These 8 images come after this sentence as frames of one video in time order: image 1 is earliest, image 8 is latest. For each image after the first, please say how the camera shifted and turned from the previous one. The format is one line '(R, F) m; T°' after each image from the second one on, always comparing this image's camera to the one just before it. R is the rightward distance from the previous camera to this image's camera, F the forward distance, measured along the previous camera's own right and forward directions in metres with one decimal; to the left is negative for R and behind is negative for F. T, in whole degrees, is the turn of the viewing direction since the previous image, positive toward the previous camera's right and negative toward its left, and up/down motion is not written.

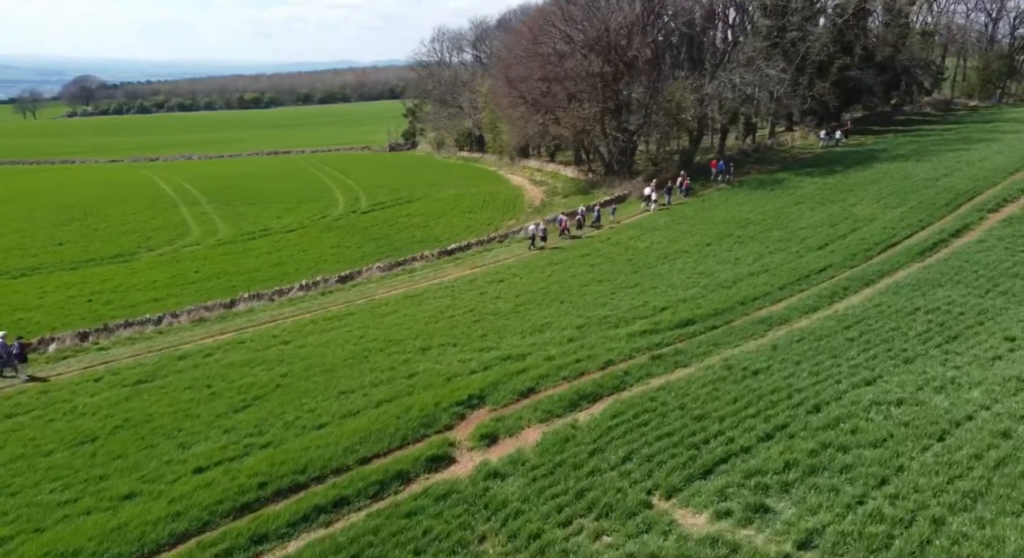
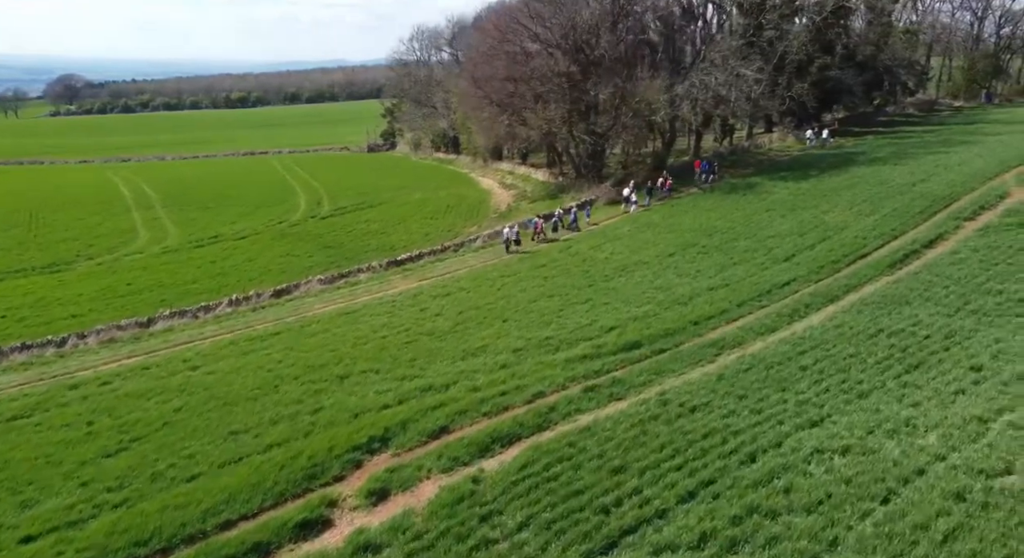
(+1.5, +1.9) m; +1°
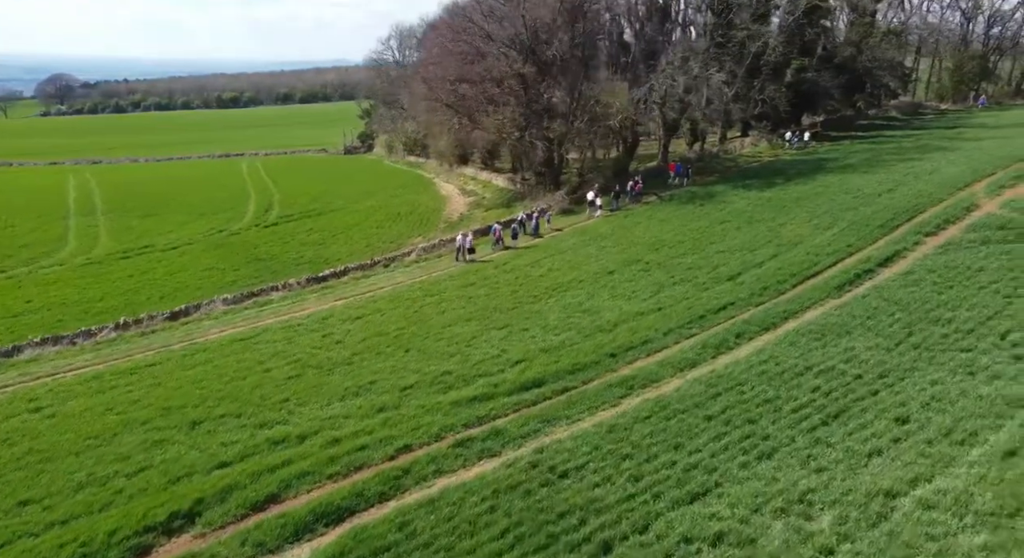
(+2.6, +2.4) m; +1°
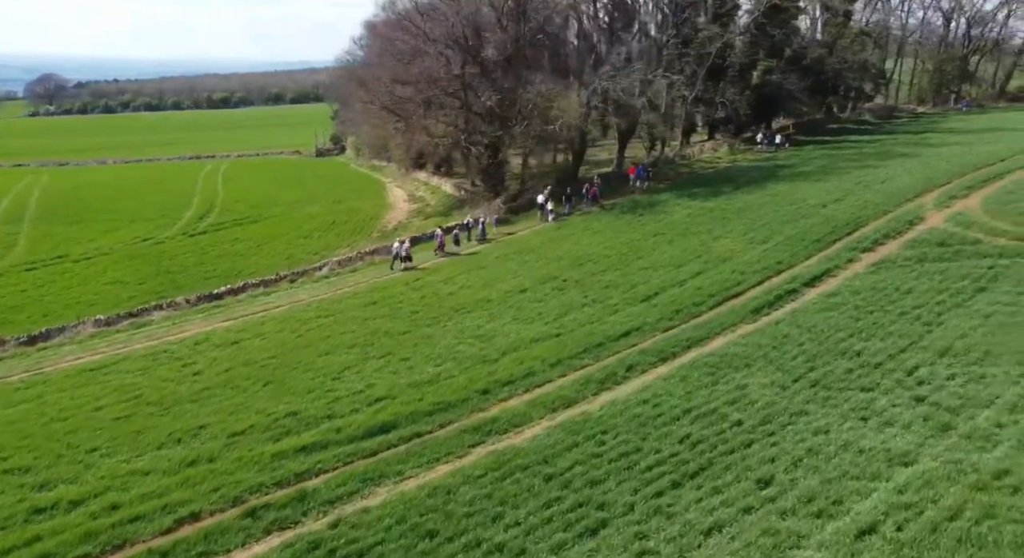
(+3.1, +2.1) m; +1°
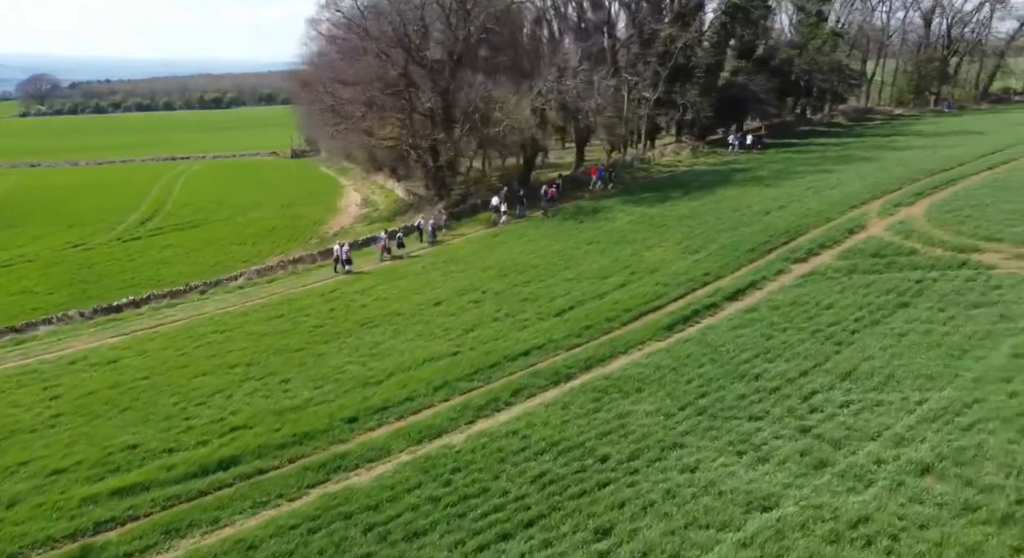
(+2.7, +1.4) m; +1°
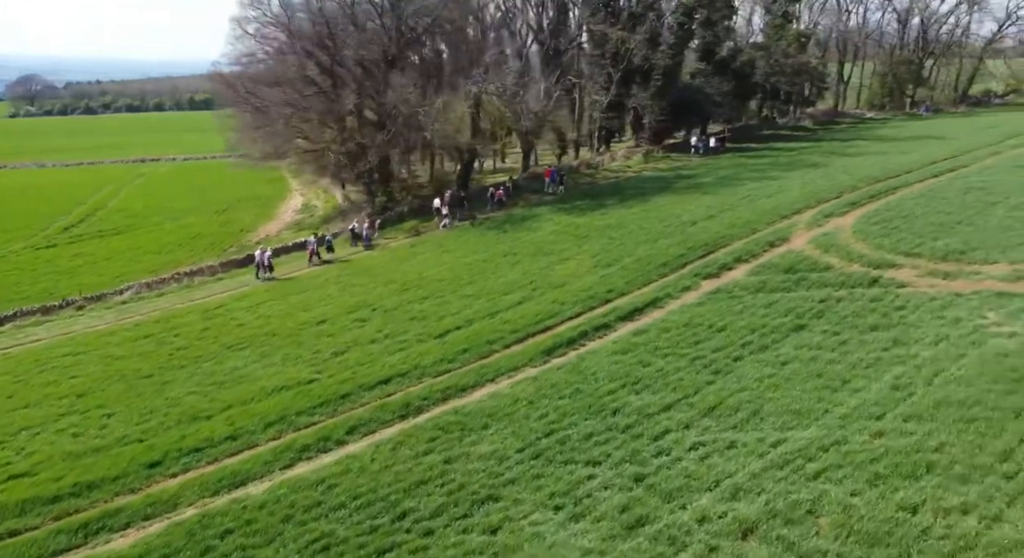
(+3.4, +1.7) m; +1°
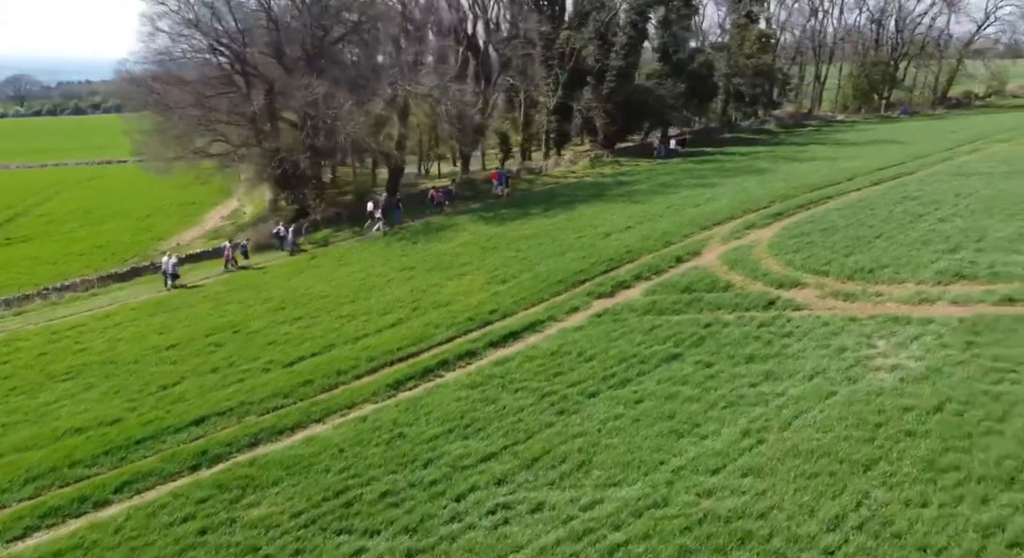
(+3.8, +2.2) m; +1°
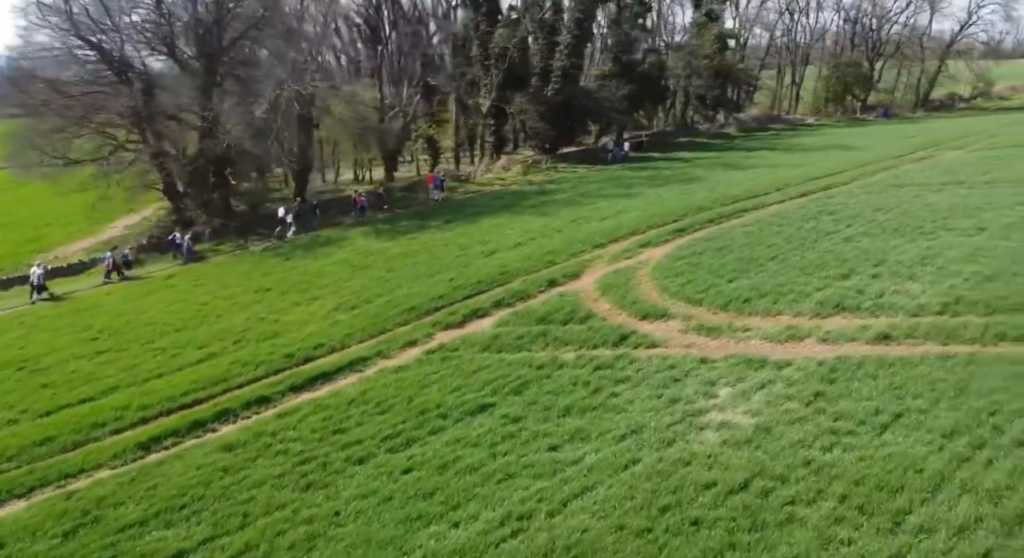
(+5.0, +3.2) m; +1°
